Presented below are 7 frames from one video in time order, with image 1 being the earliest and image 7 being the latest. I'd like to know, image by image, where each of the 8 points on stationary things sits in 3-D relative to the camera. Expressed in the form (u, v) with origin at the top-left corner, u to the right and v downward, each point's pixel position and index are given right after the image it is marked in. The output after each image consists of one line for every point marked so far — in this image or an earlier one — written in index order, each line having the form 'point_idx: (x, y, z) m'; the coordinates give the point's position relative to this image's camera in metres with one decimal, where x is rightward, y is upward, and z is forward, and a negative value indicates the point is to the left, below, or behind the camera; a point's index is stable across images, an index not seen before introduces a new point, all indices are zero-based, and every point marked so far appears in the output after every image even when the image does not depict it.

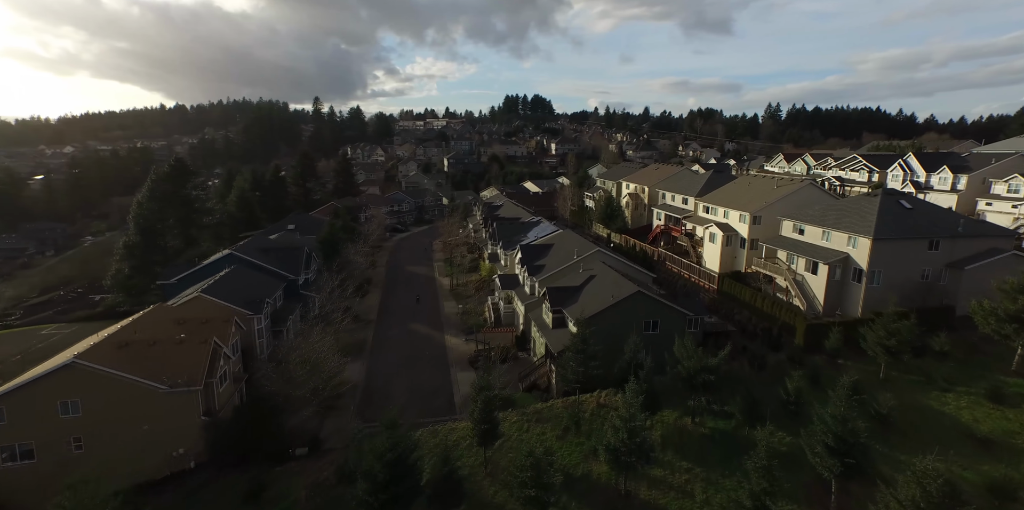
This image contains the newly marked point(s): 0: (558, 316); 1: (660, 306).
0: (+1.9, -2.5, +19.7) m
1: (+5.6, -2.0, +18.4) m
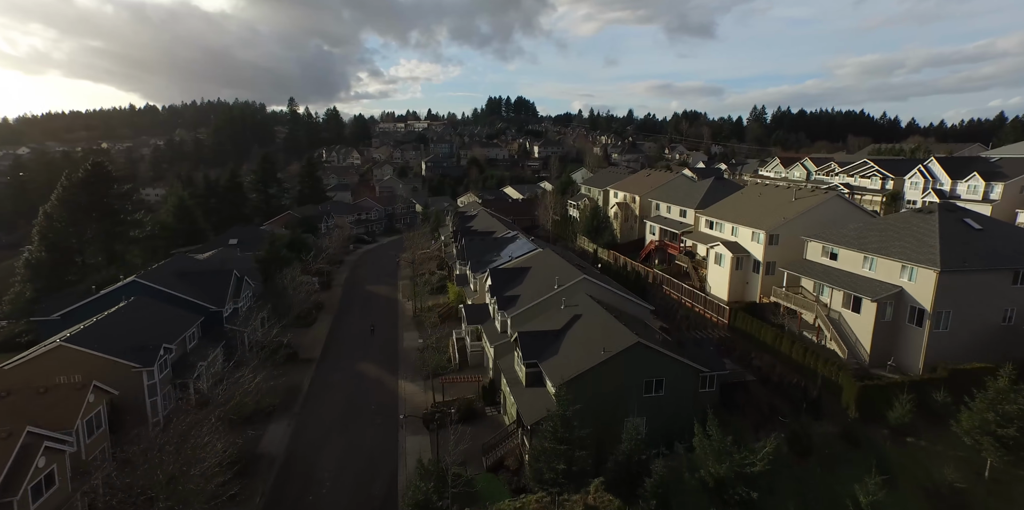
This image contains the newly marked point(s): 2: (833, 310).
0: (+0.7, -3.6, +15.2) m
1: (+4.4, -3.1, +14.0) m
2: (+11.0, -1.9, +16.6) m
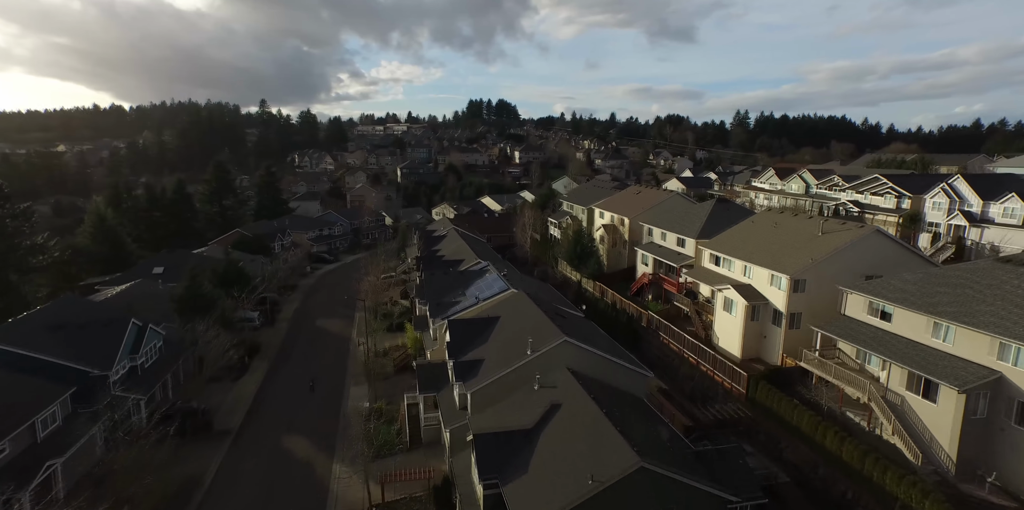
0: (-0.4, -5.4, +10.9) m
1: (+3.4, -4.8, +9.8) m
2: (+9.9, -3.5, +12.7) m
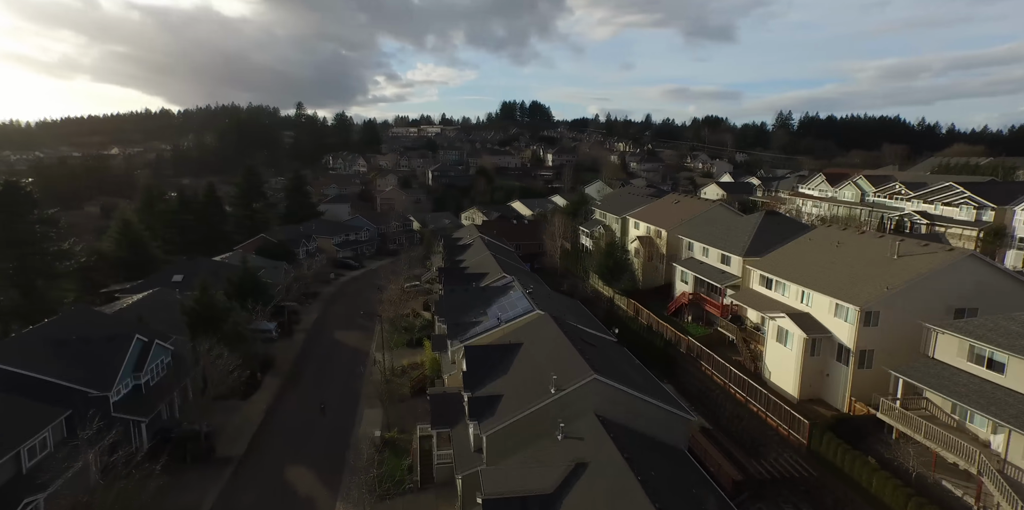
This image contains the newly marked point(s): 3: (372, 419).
0: (-0.1, -6.0, +9.1) m
1: (+3.6, -5.5, +7.8) m
2: (+10.3, -4.4, +10.2) m
3: (-5.7, -6.7, +19.9) m
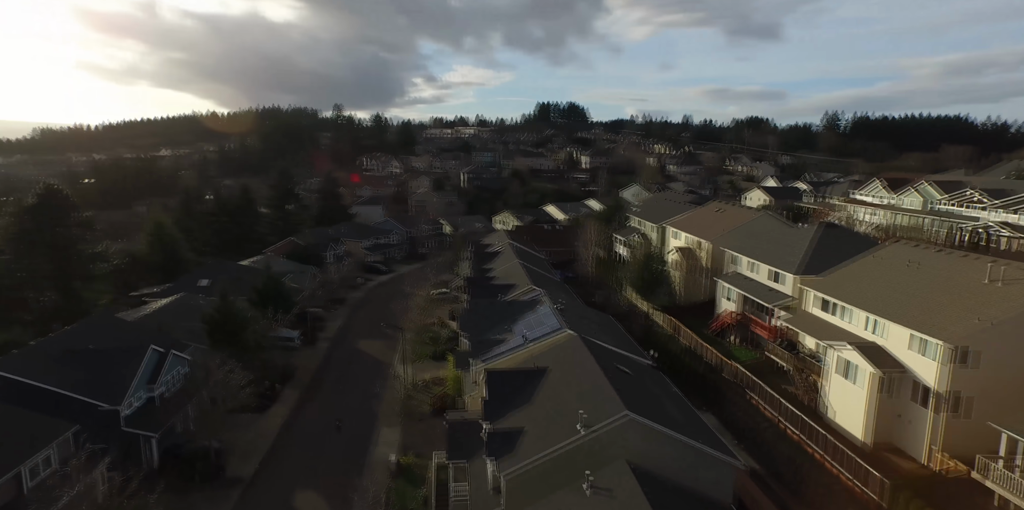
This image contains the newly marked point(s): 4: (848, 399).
0: (+0.1, -6.5, +7.7) m
1: (+3.7, -6.0, +6.1) m
2: (+10.6, -5.0, +8.1) m
3: (-4.8, -7.1, +18.8) m
4: (+9.7, -4.2, +14.0) m
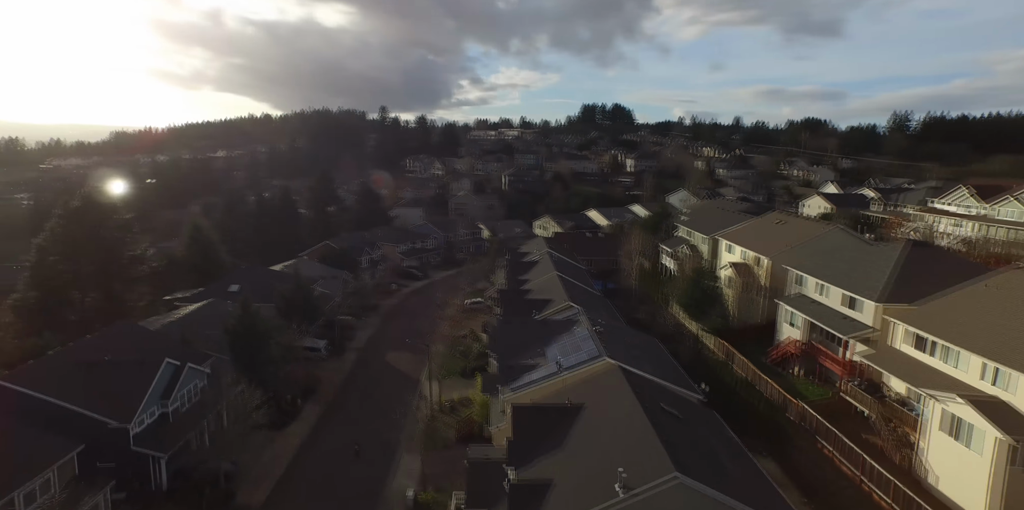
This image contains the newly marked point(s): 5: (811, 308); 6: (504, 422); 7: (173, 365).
0: (+0.3, -7.1, +5.9) m
1: (+3.7, -6.6, +4.1) m
2: (+10.8, -5.8, +5.5) m
3: (-3.7, -7.6, +17.4) m
4: (+10.4, -4.9, +11.4) m
5: (+11.5, -2.0, +18.4) m
6: (-0.3, -5.4, +15.8) m
7: (-11.9, -3.8, +16.9) m
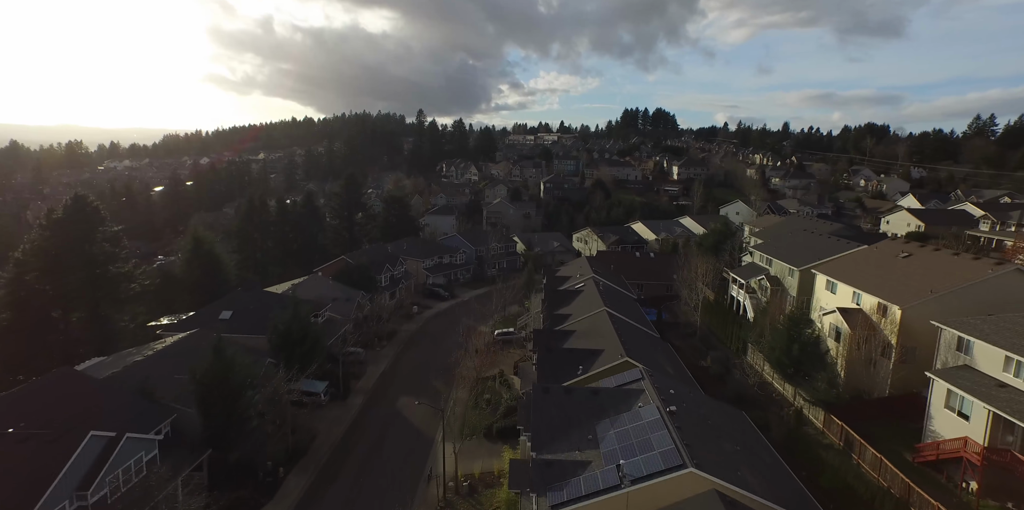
0: (+0.4, -8.2, +1.0) m
1: (+3.7, -7.9, -1.1) m
2: (+10.8, -7.2, -0.2) m
3: (-2.8, -8.8, +12.7) m
4: (+10.9, -6.4, +5.8) m
5: (+12.5, -3.6, +12.7) m
6: (+0.5, -6.7, +10.9) m
7: (-10.9, -4.9, +12.9) m
